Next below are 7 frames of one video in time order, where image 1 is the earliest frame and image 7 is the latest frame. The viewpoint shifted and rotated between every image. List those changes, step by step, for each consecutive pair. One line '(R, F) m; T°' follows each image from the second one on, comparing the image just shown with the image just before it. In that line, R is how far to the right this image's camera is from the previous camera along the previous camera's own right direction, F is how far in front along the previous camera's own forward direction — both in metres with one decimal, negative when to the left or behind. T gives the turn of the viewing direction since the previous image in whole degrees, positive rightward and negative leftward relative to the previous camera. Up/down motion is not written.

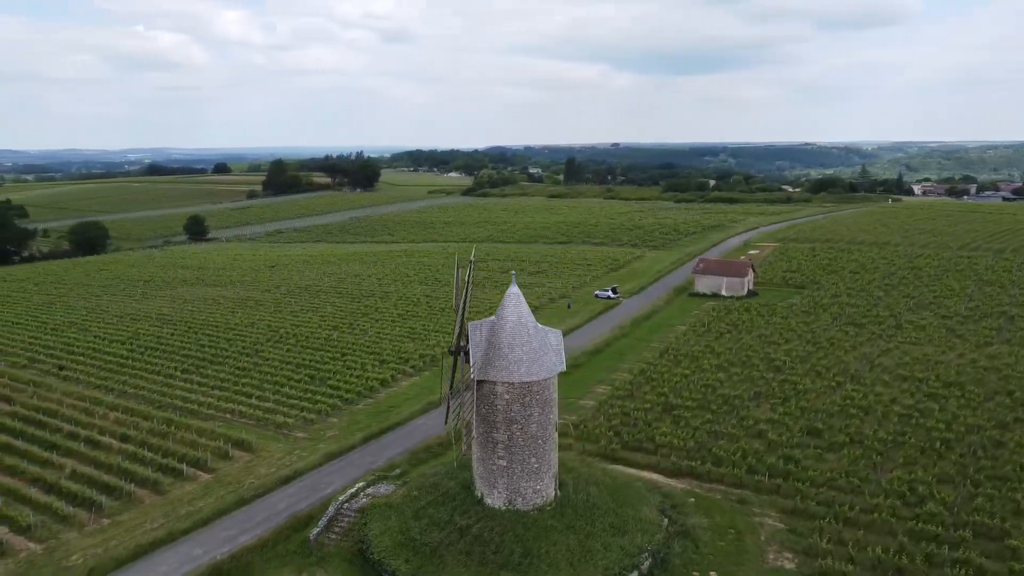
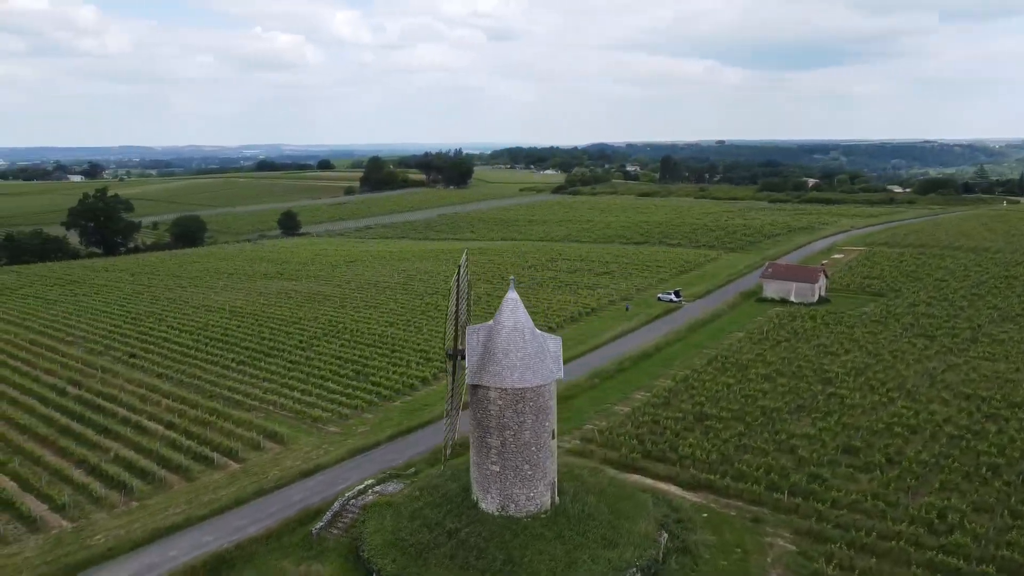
(+2.2, +0.2) m; -7°
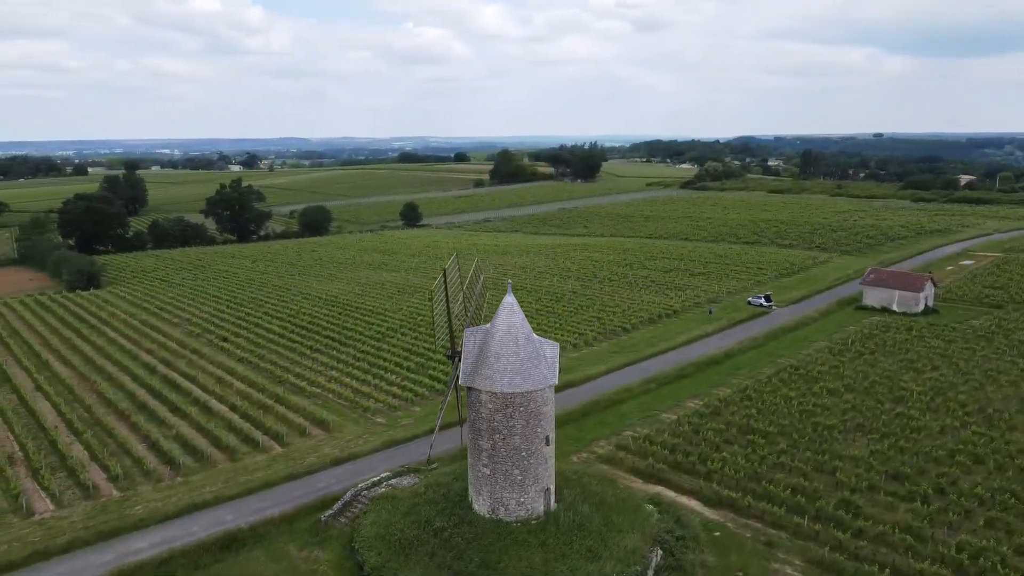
(+3.1, +0.3) m; -10°
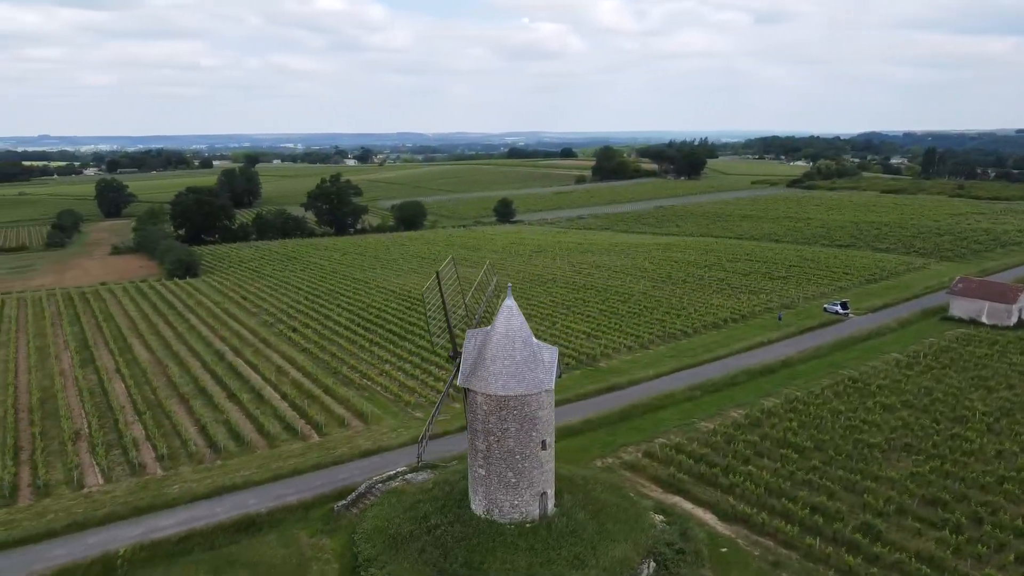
(+2.4, +0.1) m; -8°
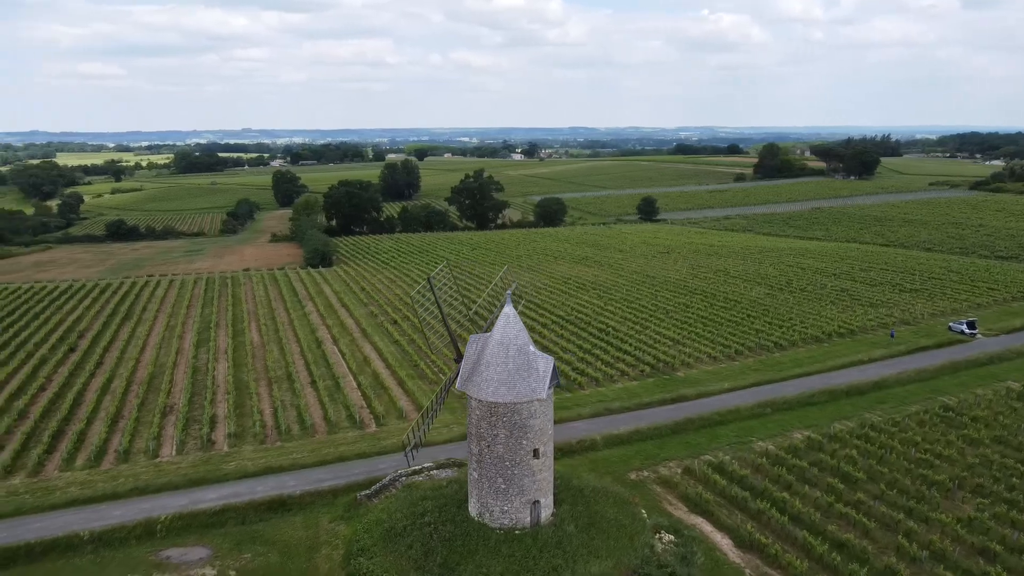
(+3.7, +0.3) m; -12°
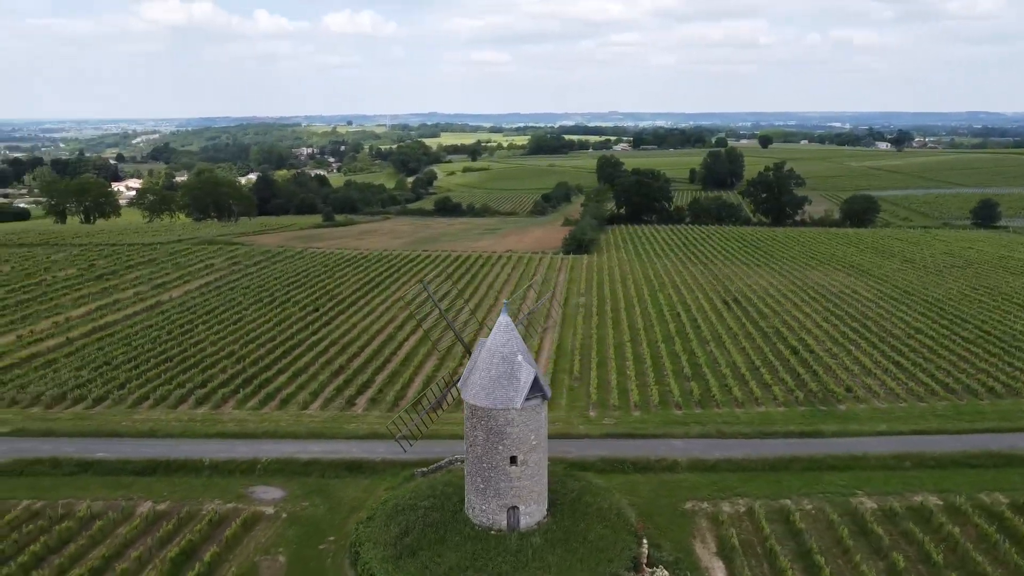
(+7.8, +1.2) m; -24°
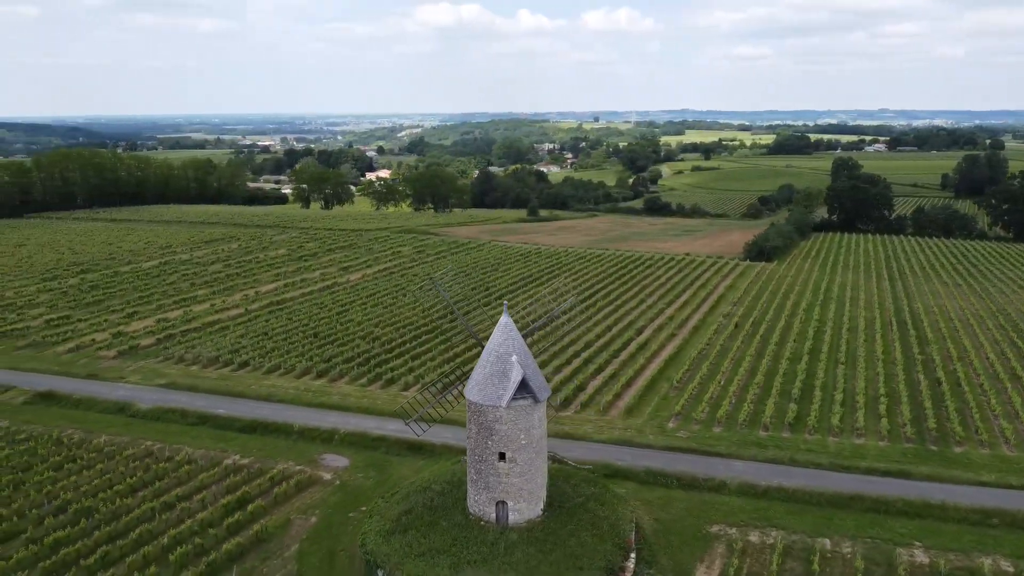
(+5.6, +0.3) m; -17°
